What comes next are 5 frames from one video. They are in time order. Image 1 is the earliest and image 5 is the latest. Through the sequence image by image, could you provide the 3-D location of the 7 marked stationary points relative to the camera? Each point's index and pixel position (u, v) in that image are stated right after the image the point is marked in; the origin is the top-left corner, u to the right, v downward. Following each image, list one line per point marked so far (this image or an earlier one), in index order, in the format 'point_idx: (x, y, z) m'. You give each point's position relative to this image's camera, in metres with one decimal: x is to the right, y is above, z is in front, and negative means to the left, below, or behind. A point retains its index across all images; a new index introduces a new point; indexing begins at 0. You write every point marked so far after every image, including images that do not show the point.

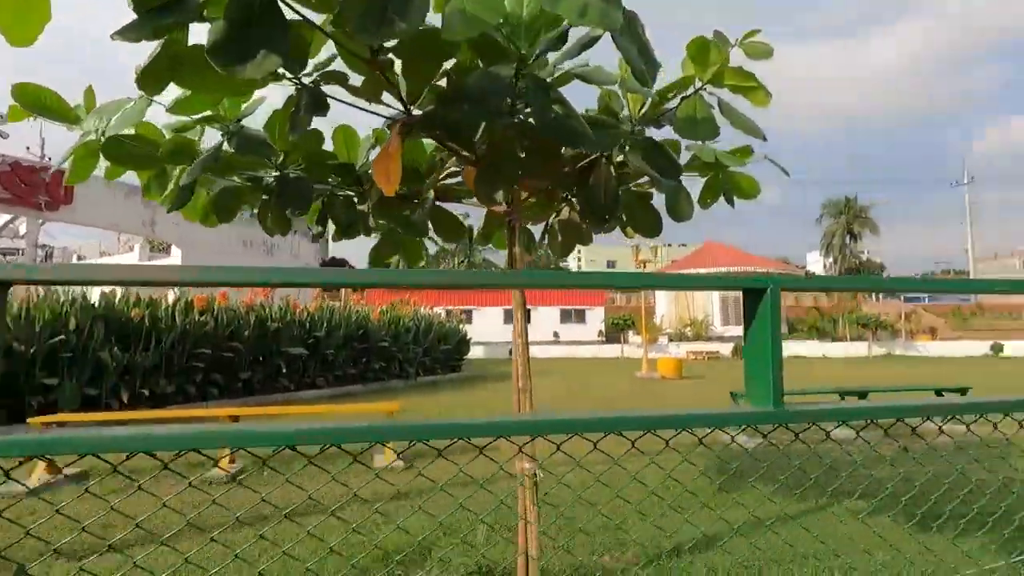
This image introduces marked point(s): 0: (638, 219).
0: (+0.8, +0.4, +3.2) m
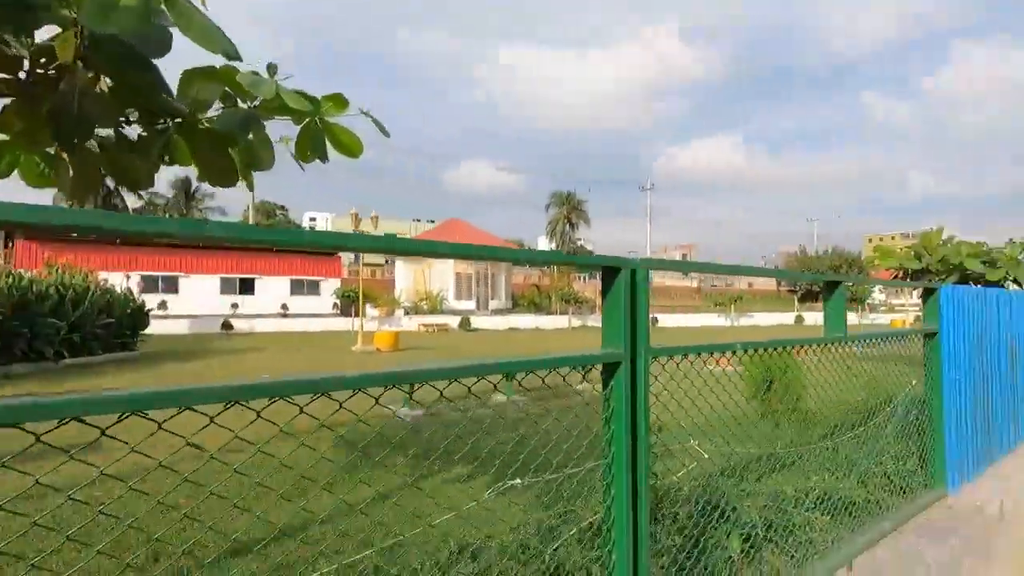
0: (-1.5, +0.6, +2.6) m
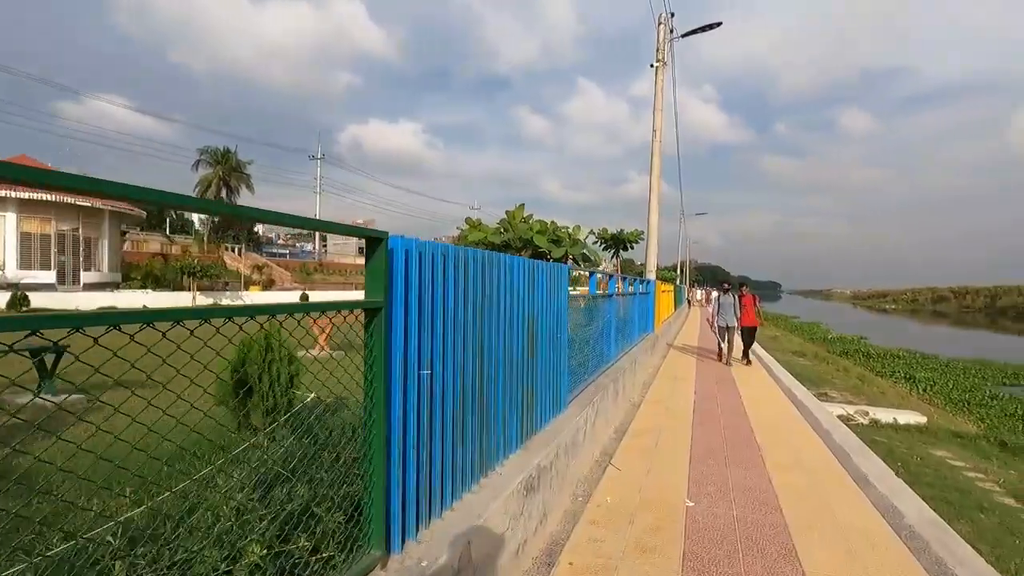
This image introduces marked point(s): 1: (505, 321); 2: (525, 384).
0: (-3.5, +0.8, -0.8) m
1: (0.0, -0.2, +3.4) m
2: (+0.1, -0.7, +3.7) m
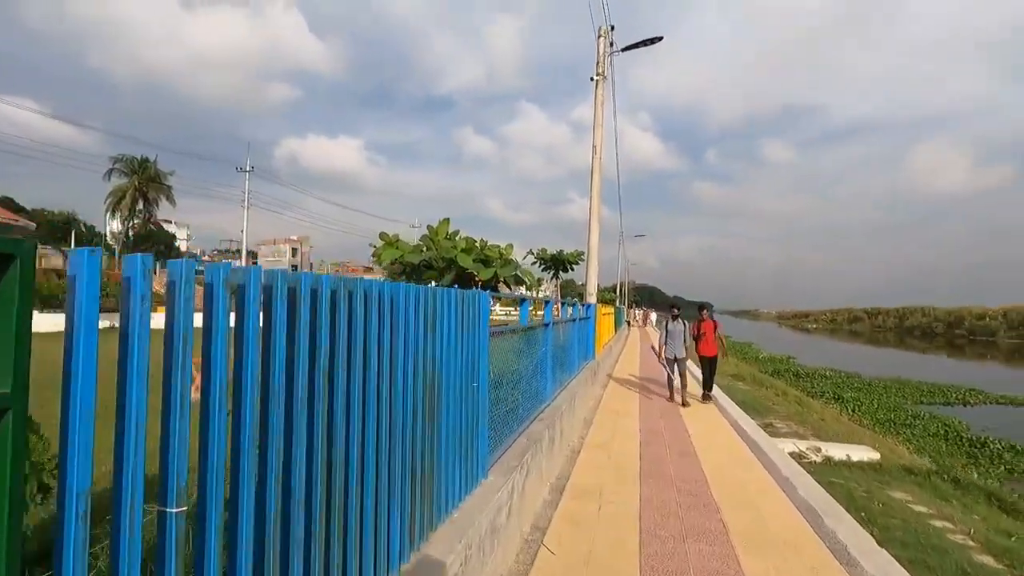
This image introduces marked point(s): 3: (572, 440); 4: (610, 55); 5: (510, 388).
0: (-3.6, +0.8, -2.2) m
1: (-0.5, -0.4, +2.3) m
2: (-0.4, -0.9, +2.6) m
3: (+0.8, -2.0, +6.9) m
4: (+2.3, +5.6, +12.8) m
5: (0.0, -1.0, +5.4) m
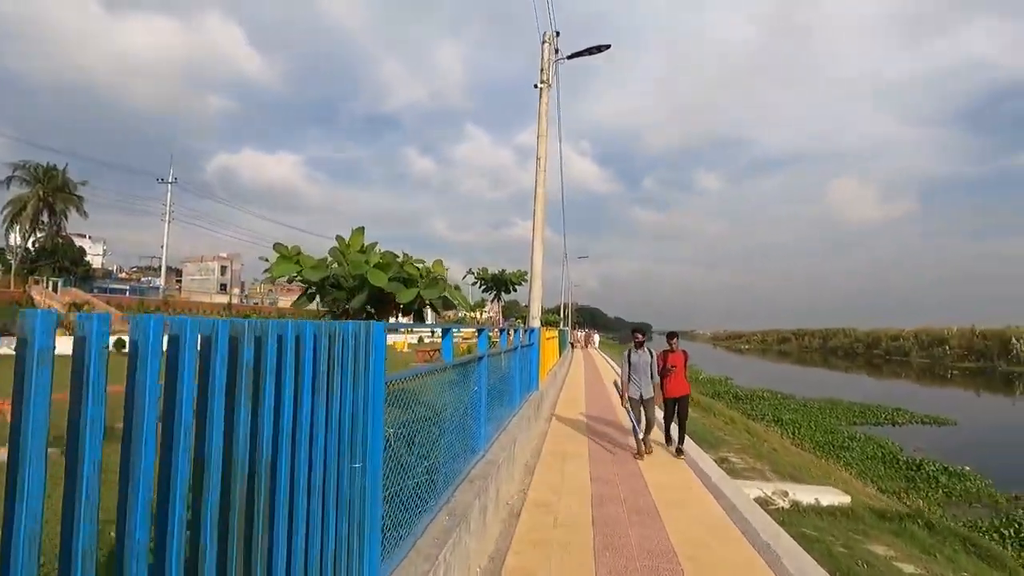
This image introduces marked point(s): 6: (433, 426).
0: (-3.4, +0.9, -3.6) m
1: (-0.8, -0.5, +1.1) m
2: (-0.8, -0.9, +1.4) m
3: (0.0, -2.2, +5.7) m
4: (+1.0, +5.1, +12.0) m
5: (-0.7, -1.2, +4.1) m
6: (-0.6, -1.1, +4.5) m
